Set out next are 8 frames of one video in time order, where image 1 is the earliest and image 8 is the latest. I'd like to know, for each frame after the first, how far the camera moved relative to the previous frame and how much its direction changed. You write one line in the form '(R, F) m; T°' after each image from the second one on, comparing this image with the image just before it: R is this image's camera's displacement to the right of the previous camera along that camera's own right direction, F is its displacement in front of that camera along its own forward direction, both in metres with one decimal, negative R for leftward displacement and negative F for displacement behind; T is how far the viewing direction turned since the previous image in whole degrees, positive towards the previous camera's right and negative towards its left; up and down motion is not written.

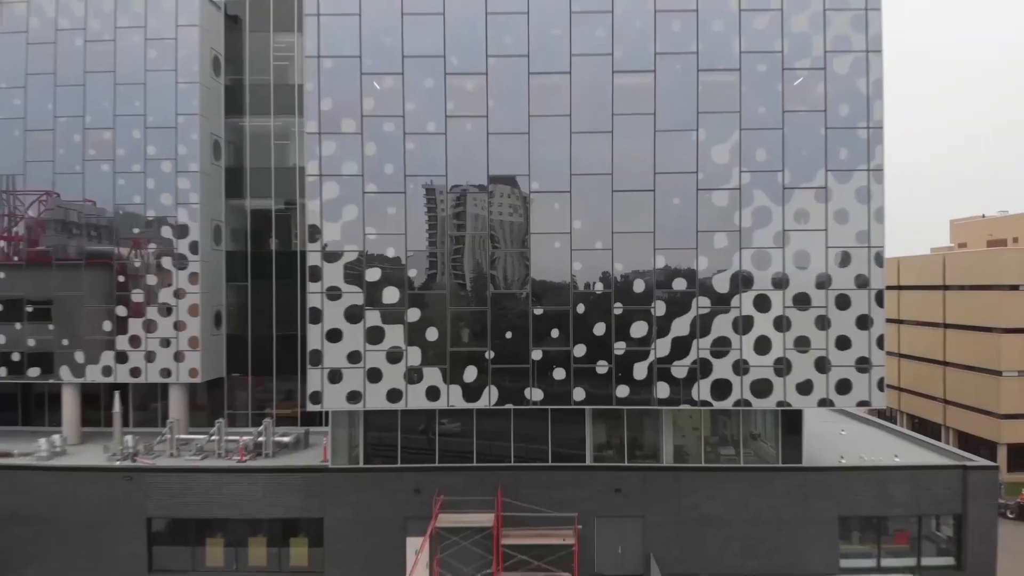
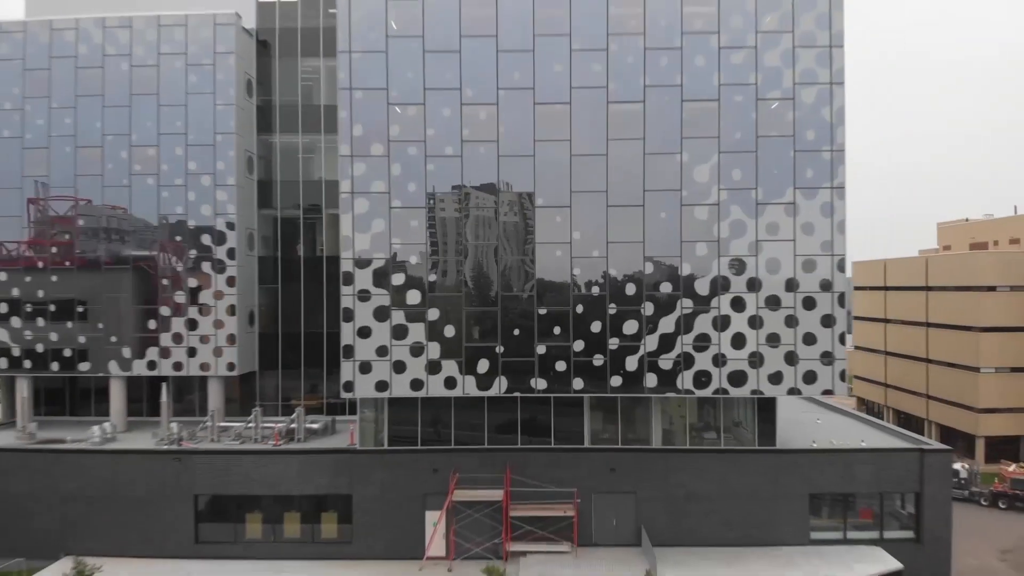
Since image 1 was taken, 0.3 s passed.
(-0.1, -1.2) m; 0°
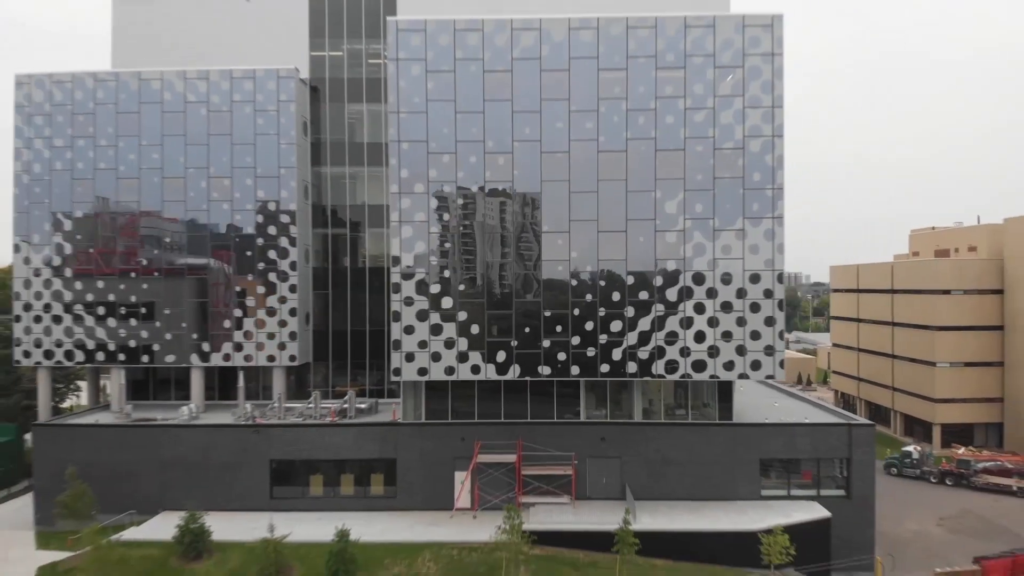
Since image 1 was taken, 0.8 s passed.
(-0.2, -2.8) m; 0°
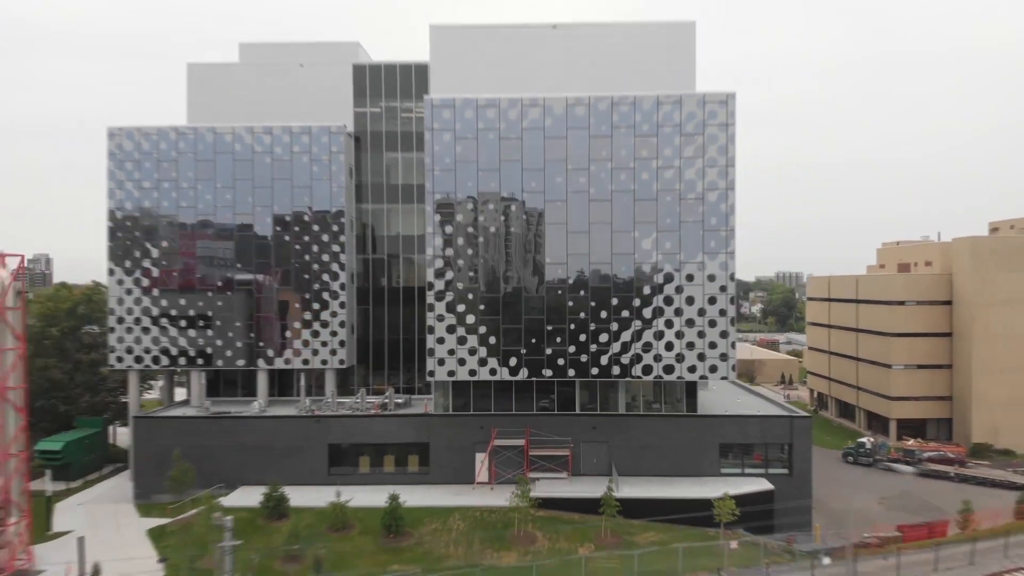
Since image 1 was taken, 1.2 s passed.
(-0.2, -3.5) m; 0°
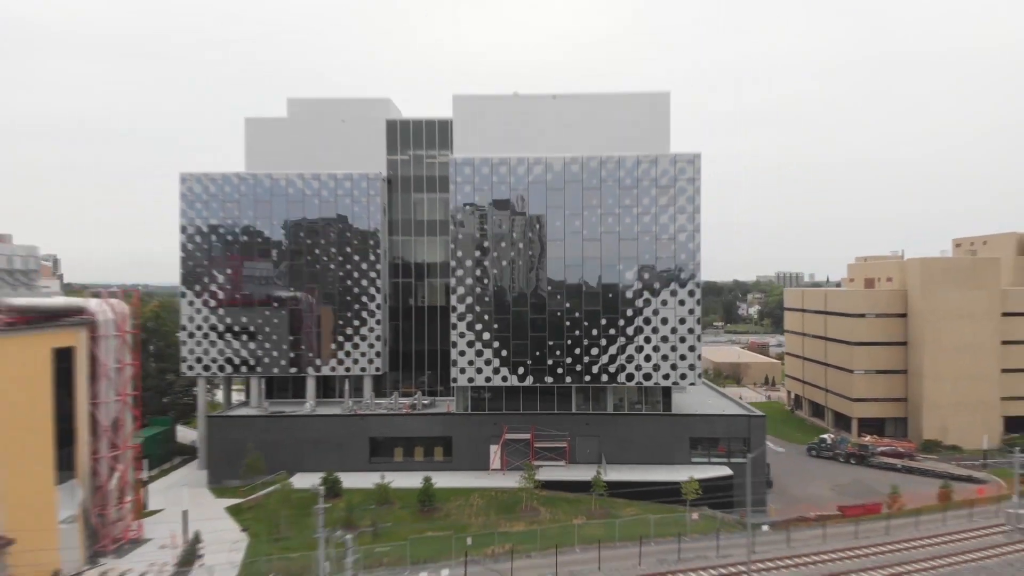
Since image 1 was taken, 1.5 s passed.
(-0.2, -3.8) m; 0°
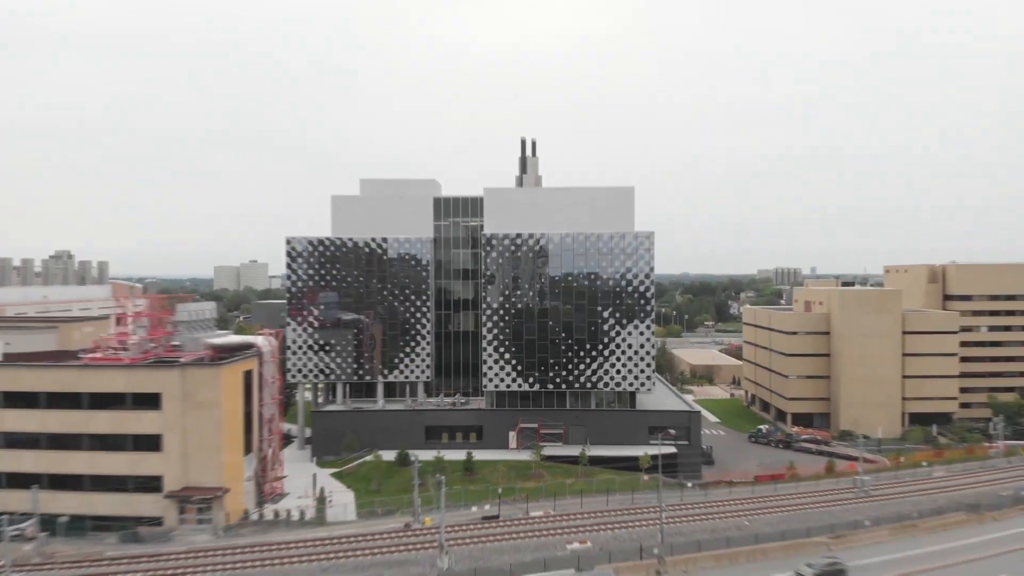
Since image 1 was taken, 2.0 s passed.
(-0.5, -9.3) m; 0°
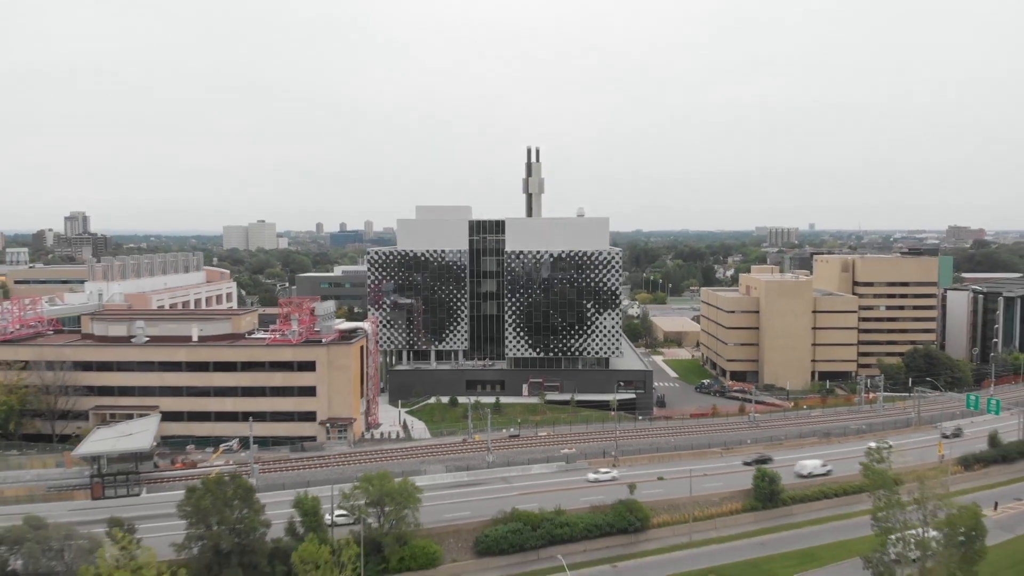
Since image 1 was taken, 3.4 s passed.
(-0.8, -14.3) m; 0°
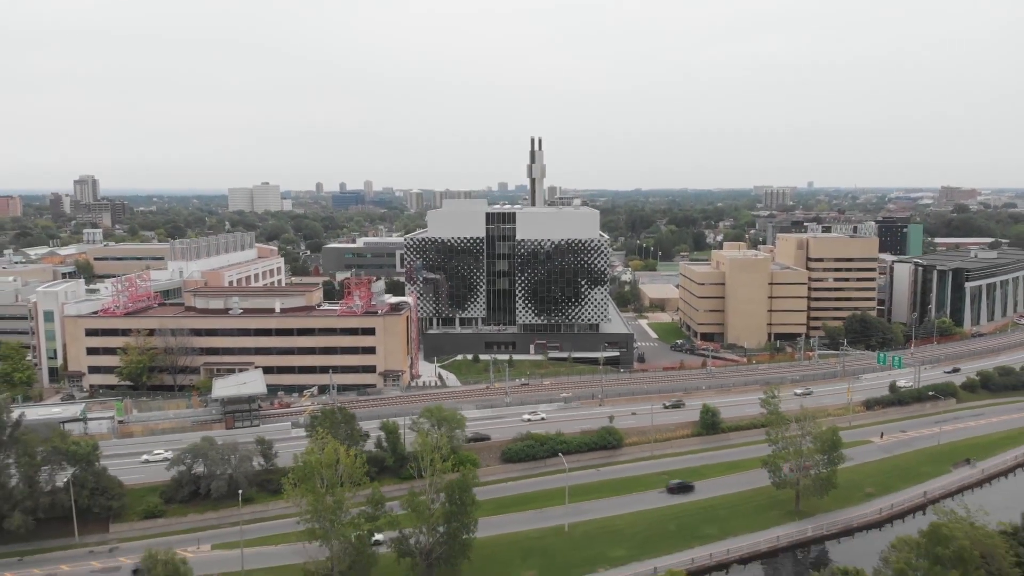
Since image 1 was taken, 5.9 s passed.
(-0.9, -11.7) m; 0°
